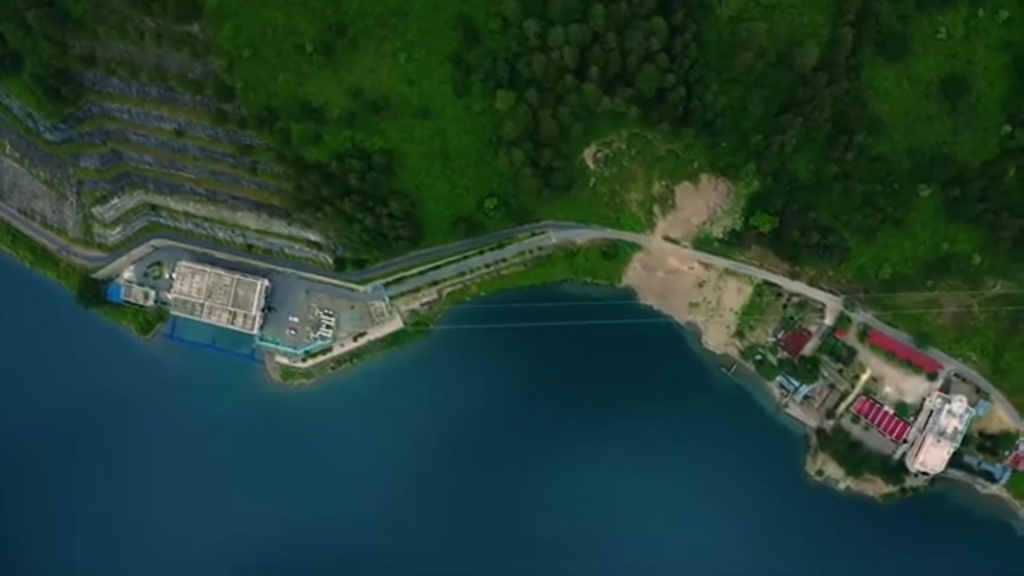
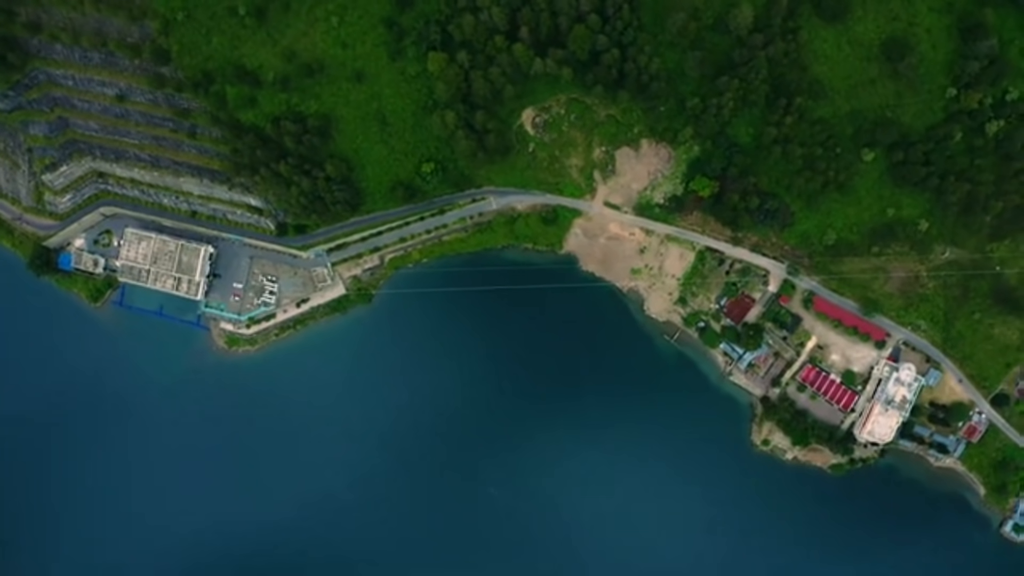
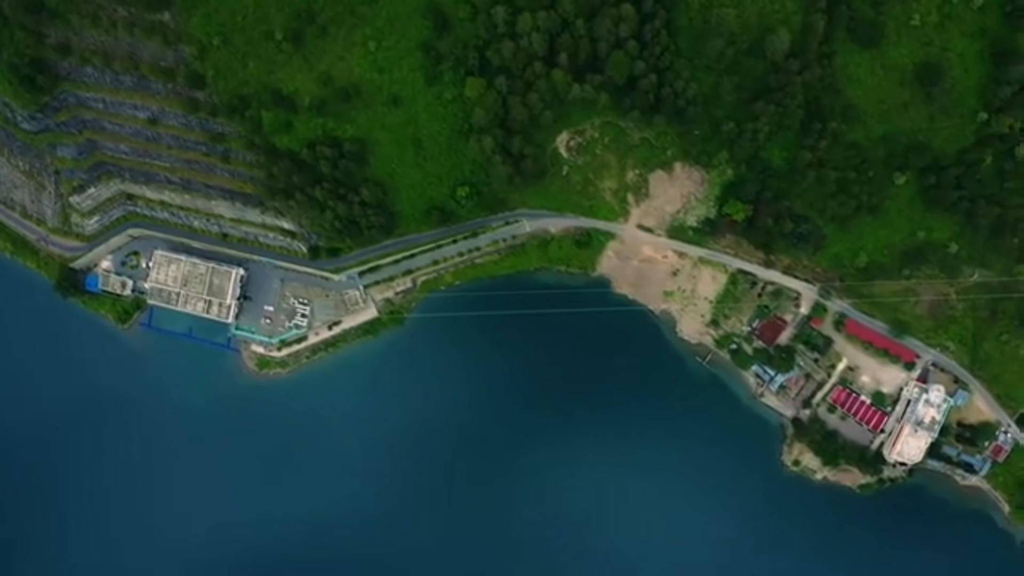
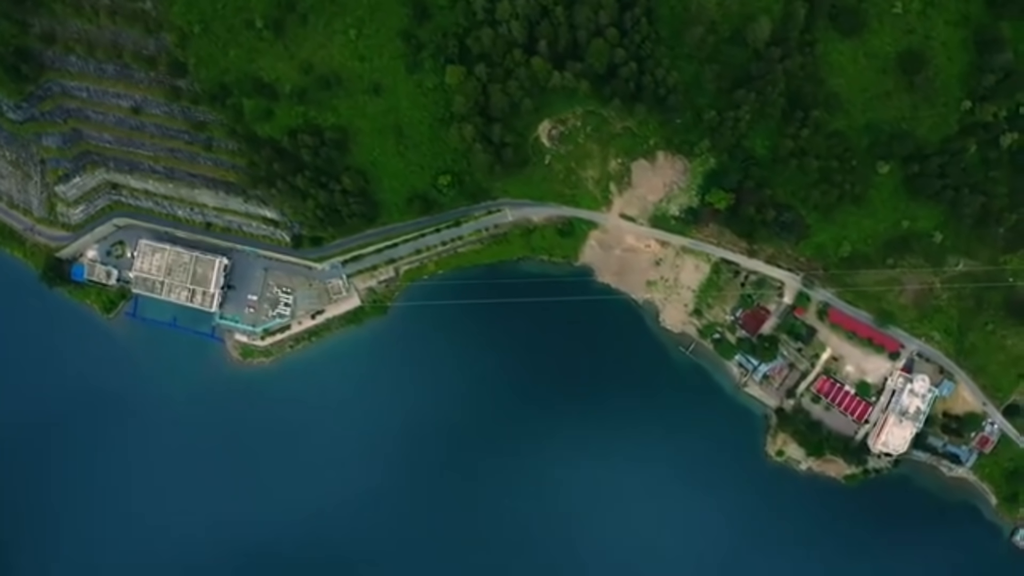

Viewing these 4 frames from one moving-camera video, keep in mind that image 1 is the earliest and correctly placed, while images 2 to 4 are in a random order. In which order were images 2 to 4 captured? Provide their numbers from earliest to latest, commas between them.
3, 4, 2
